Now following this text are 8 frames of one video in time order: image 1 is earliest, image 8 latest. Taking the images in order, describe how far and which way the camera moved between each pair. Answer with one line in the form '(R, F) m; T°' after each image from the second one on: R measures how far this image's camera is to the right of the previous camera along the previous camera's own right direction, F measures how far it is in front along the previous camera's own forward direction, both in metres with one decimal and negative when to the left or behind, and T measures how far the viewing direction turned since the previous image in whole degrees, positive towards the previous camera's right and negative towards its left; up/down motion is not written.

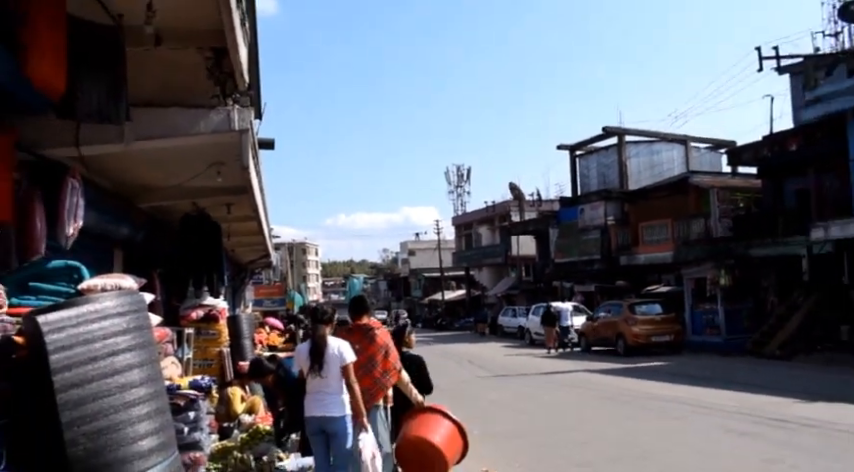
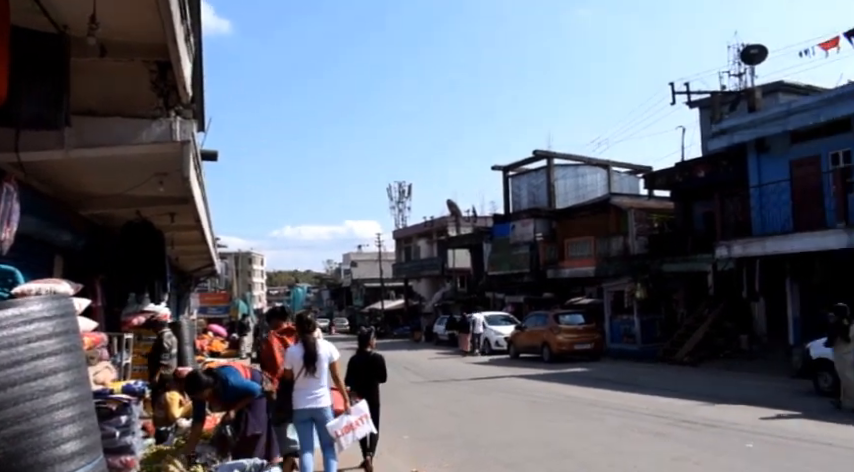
(+0.3, -0.9) m; +4°
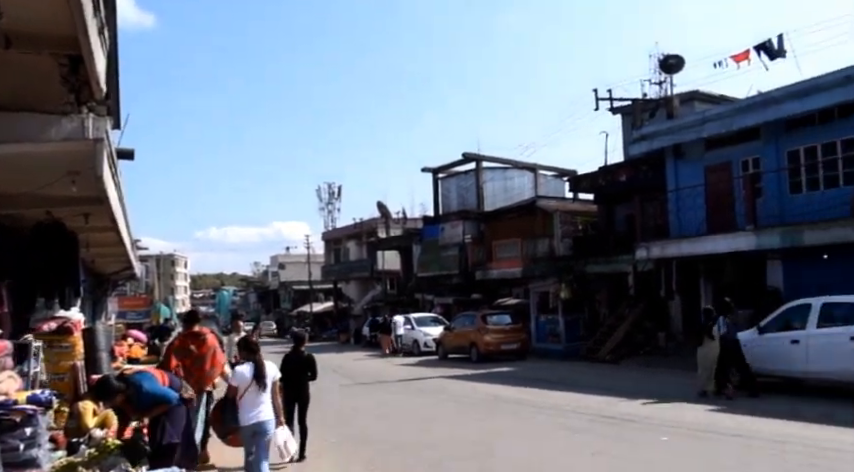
(+0.1, 0.0) m; +5°
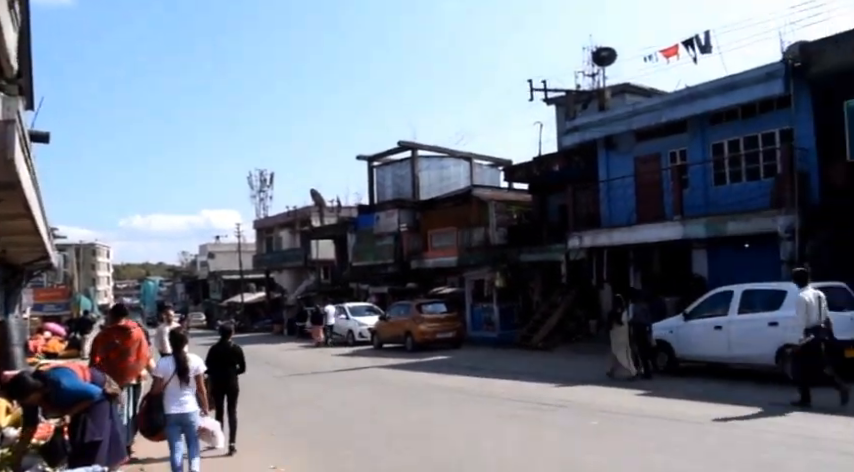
(0.0, +0.1) m; +5°
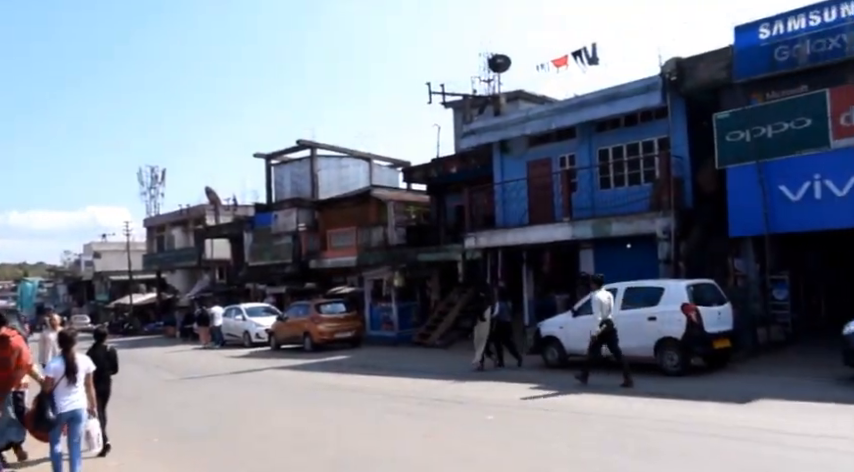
(-0.2, -0.2) m; +9°
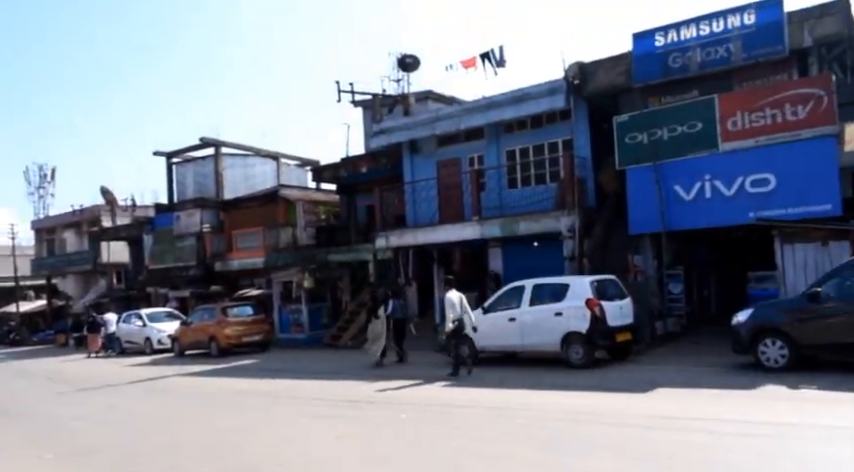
(-0.4, +0.1) m; +8°
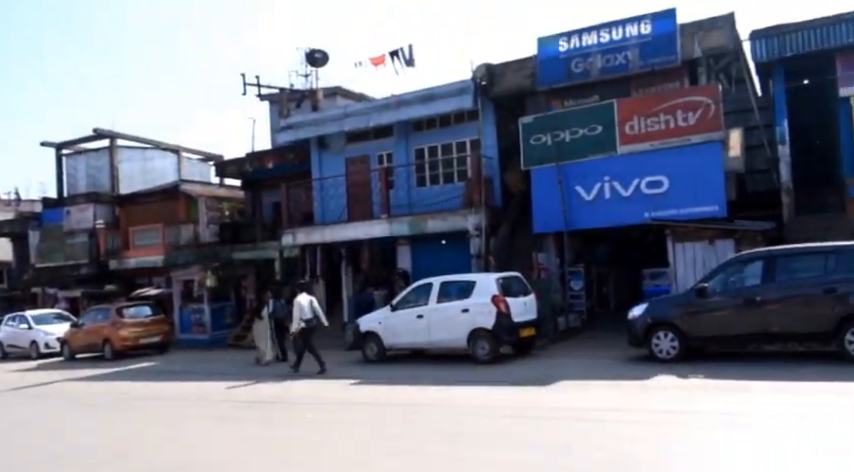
(-0.4, 0.0) m; +9°
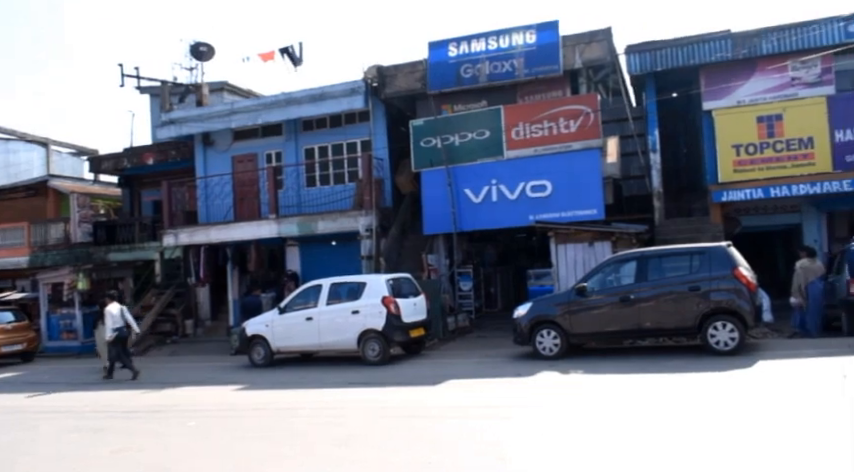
(-0.5, +0.1) m; +10°
